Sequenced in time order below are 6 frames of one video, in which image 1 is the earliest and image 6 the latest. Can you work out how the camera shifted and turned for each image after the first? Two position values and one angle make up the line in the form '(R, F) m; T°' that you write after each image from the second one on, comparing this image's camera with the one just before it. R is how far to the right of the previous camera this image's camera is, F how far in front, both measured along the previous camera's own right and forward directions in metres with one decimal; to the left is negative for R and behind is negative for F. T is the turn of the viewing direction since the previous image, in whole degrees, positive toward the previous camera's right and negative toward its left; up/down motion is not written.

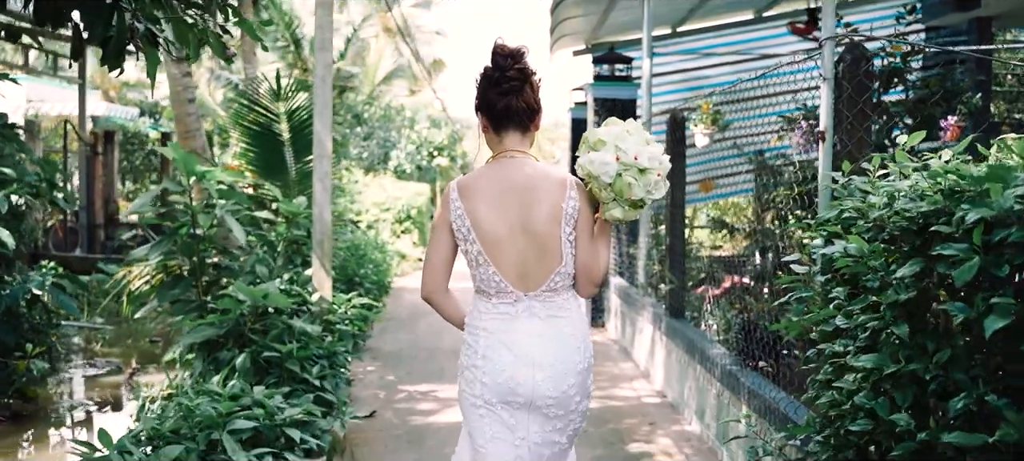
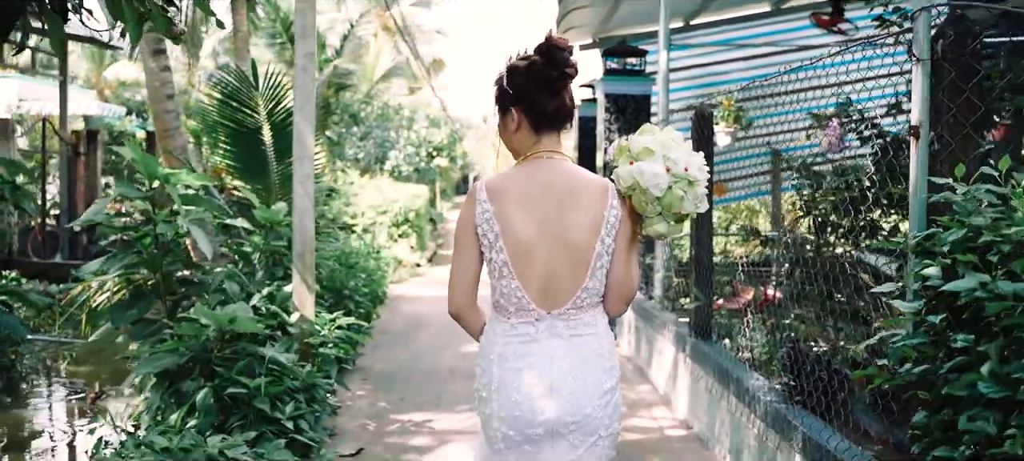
(0.0, +0.6) m; 0°
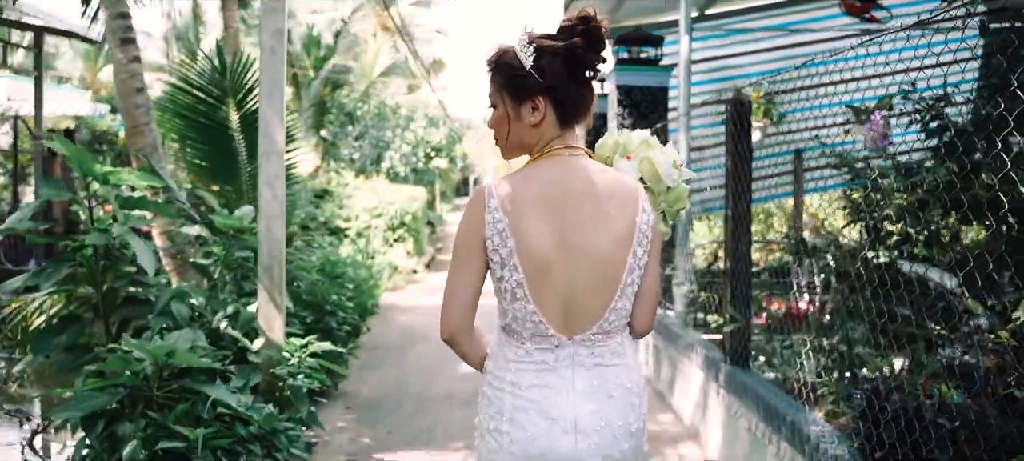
(0.0, +0.7) m; 0°
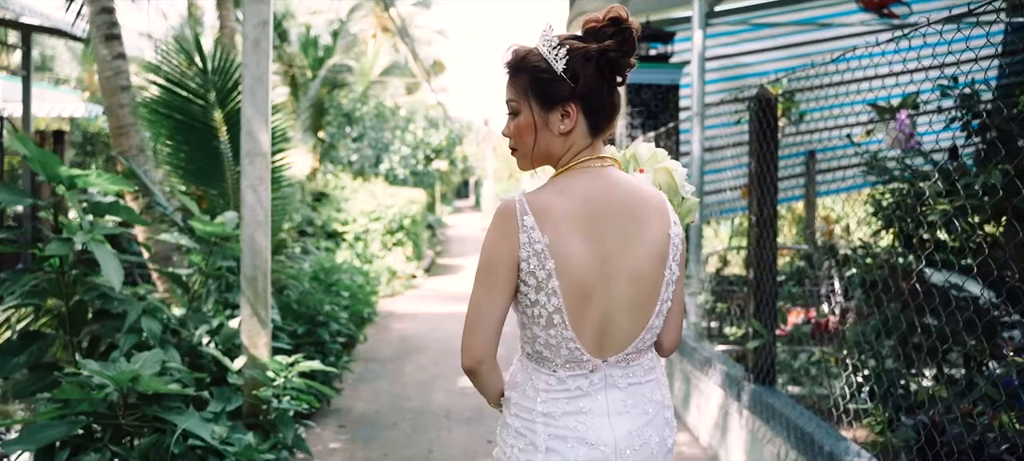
(0.0, +0.3) m; 0°
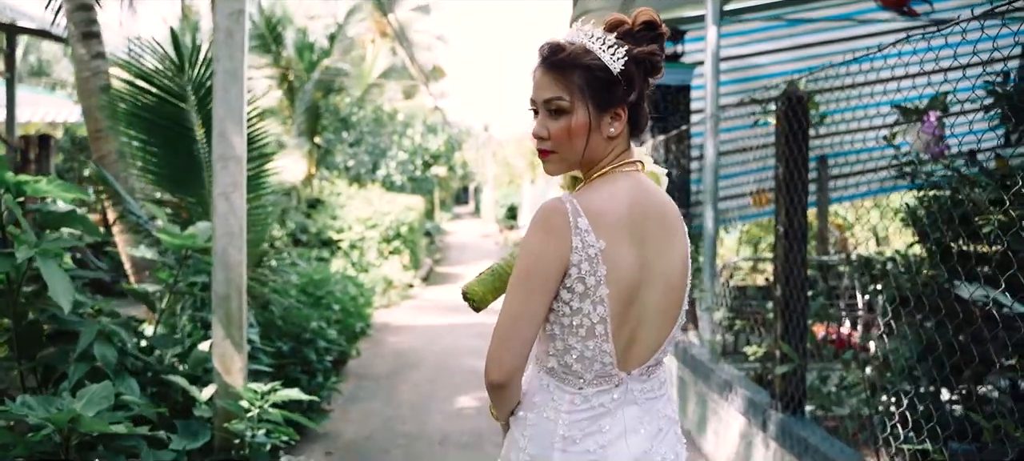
(0.0, +0.4) m; 0°
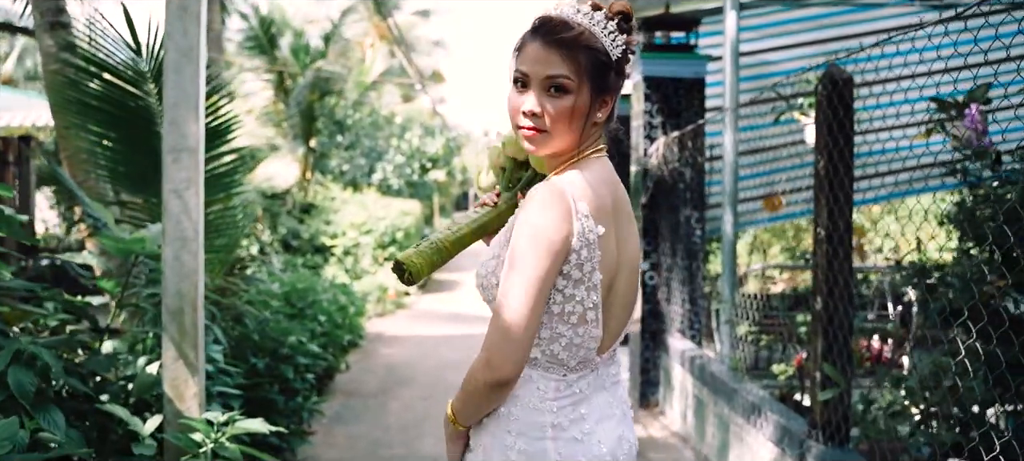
(0.0, +0.5) m; 0°
